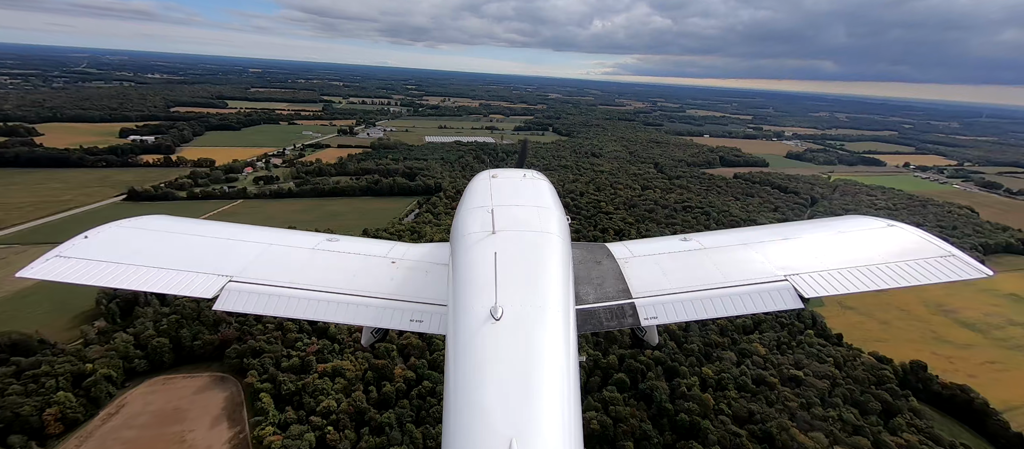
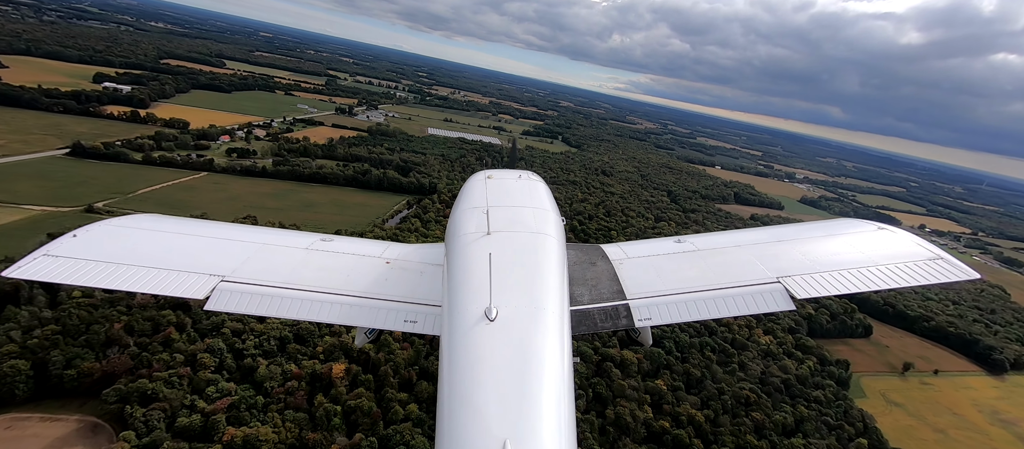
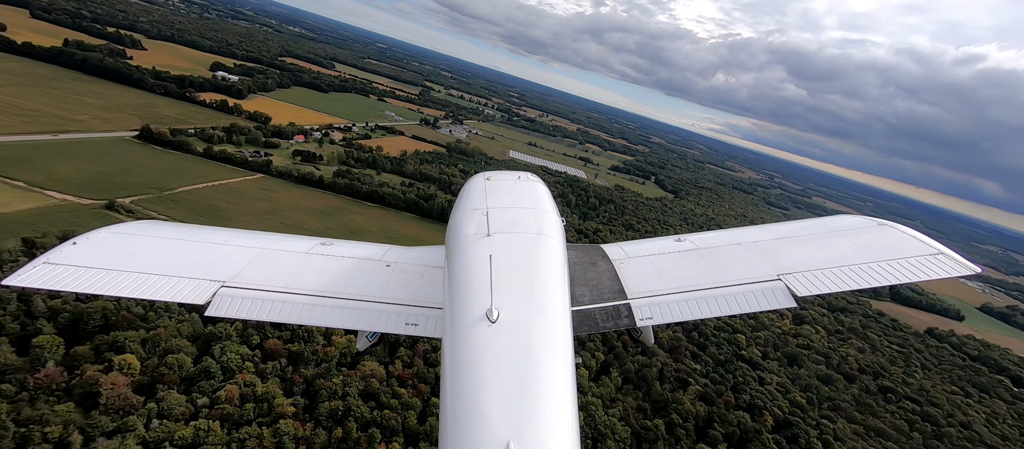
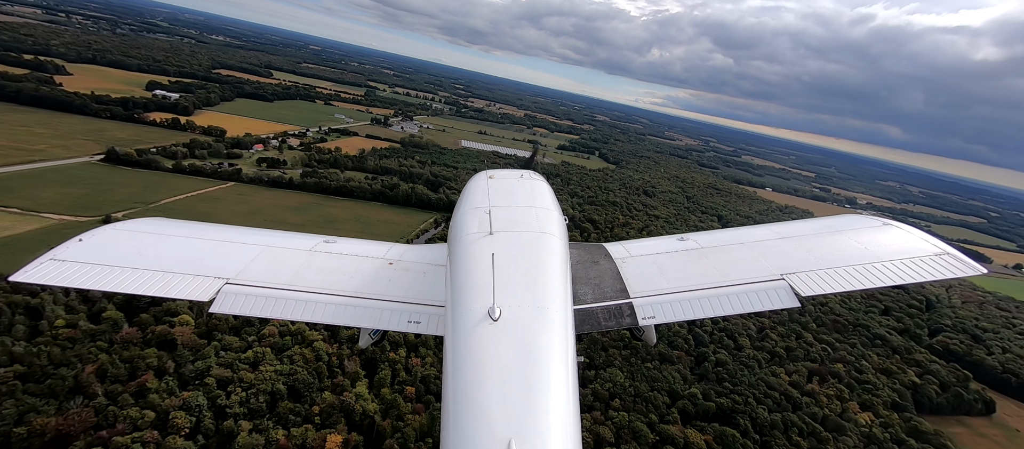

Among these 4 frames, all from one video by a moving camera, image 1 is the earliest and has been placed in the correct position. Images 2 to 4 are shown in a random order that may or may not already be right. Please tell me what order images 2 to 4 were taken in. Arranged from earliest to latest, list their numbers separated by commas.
2, 4, 3
